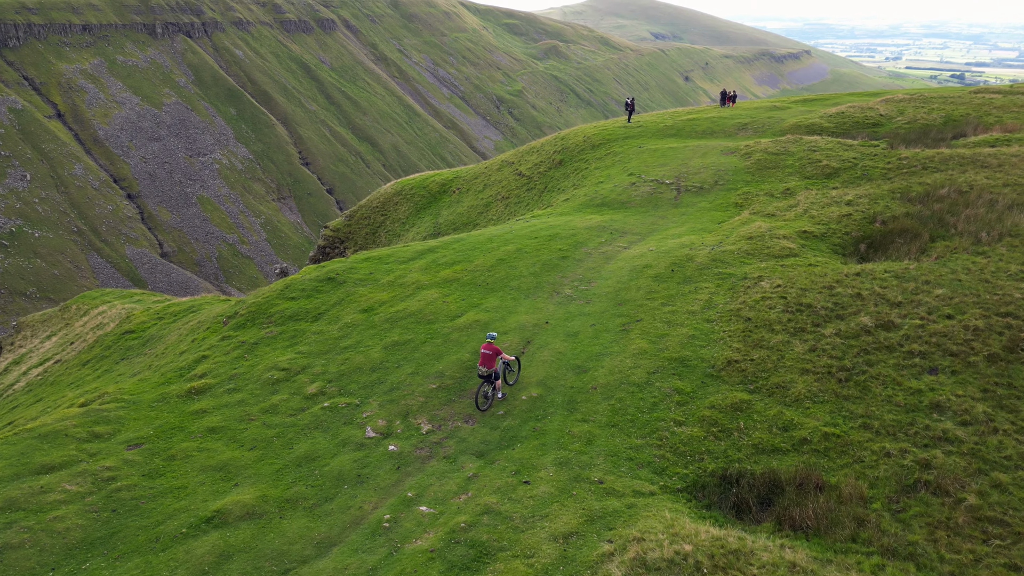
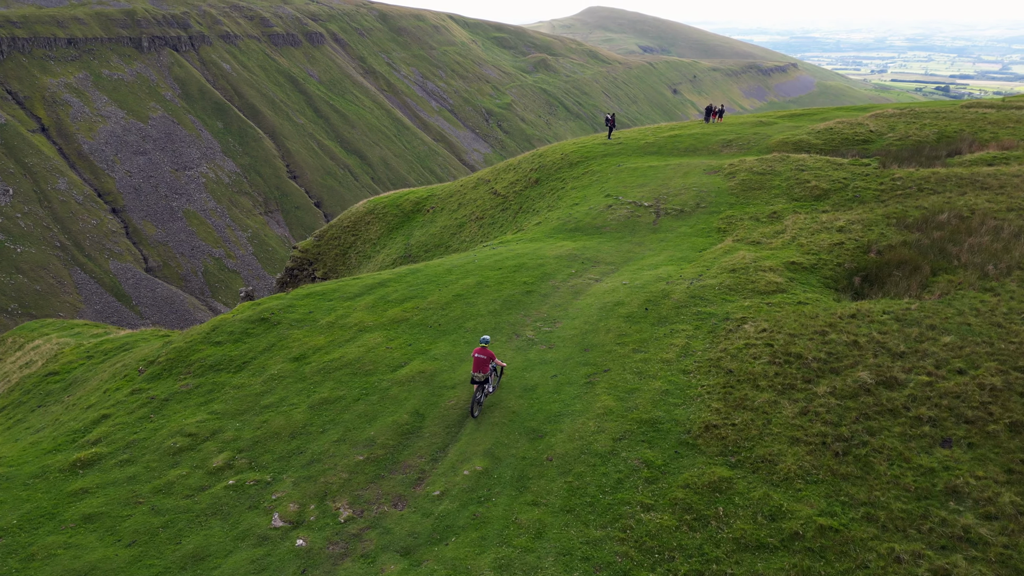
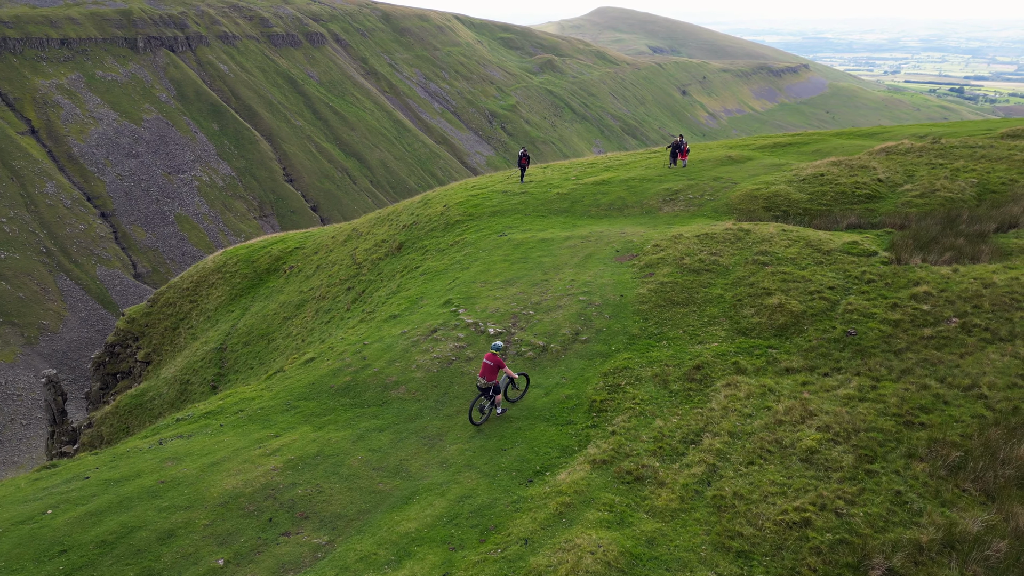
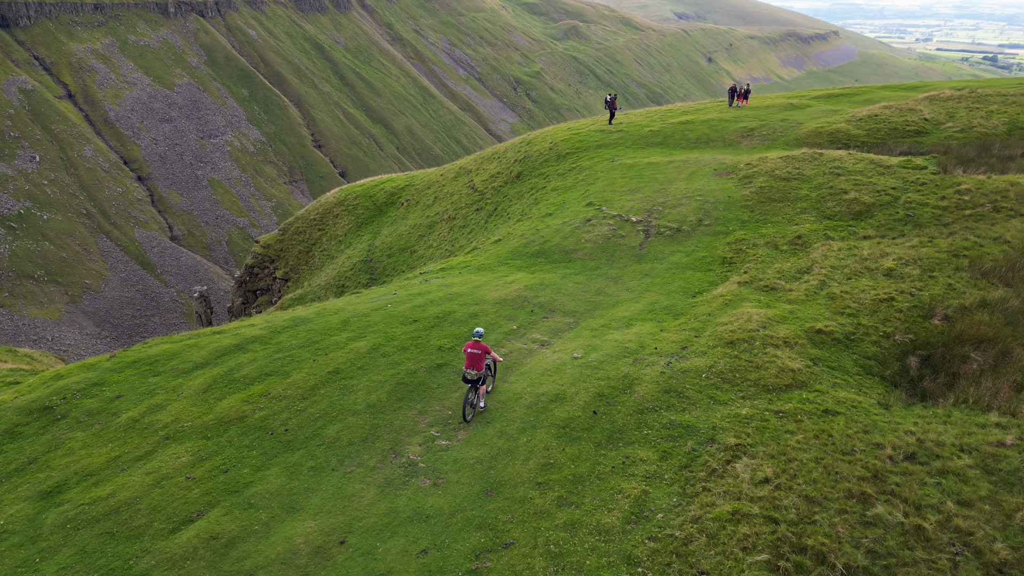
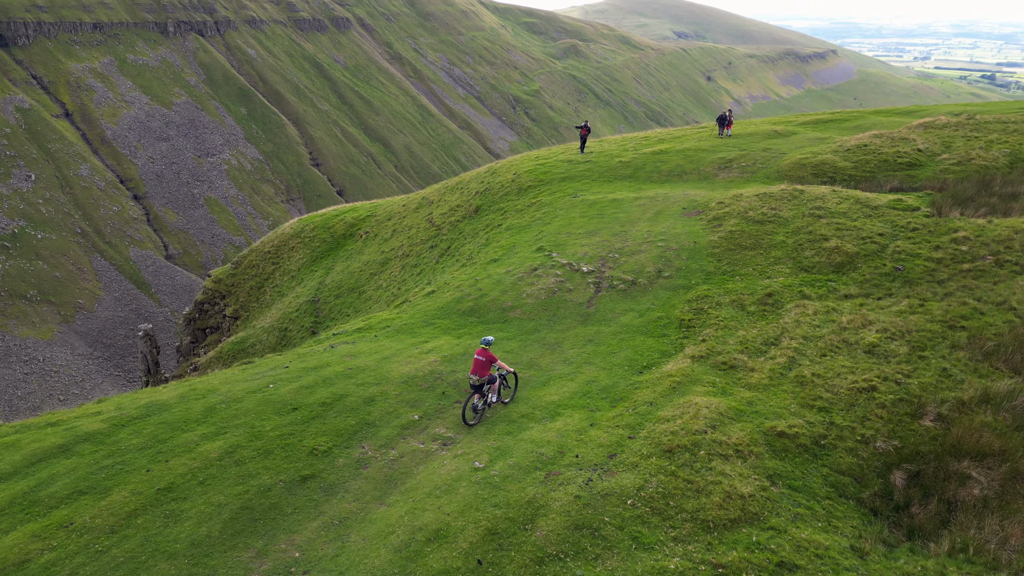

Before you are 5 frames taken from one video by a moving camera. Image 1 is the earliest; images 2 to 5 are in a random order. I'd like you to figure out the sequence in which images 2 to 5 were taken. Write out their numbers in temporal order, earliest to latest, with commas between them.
2, 4, 5, 3
